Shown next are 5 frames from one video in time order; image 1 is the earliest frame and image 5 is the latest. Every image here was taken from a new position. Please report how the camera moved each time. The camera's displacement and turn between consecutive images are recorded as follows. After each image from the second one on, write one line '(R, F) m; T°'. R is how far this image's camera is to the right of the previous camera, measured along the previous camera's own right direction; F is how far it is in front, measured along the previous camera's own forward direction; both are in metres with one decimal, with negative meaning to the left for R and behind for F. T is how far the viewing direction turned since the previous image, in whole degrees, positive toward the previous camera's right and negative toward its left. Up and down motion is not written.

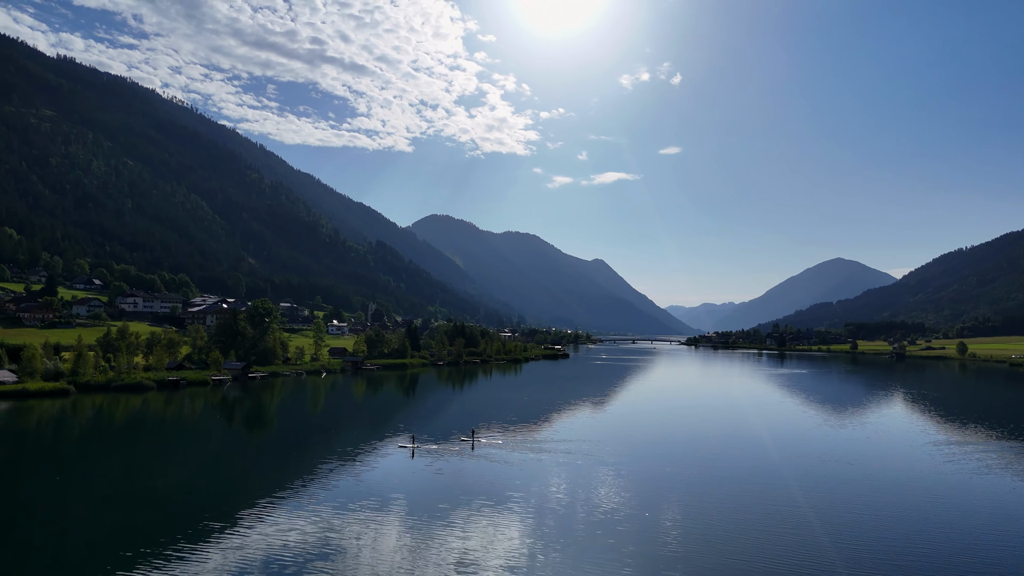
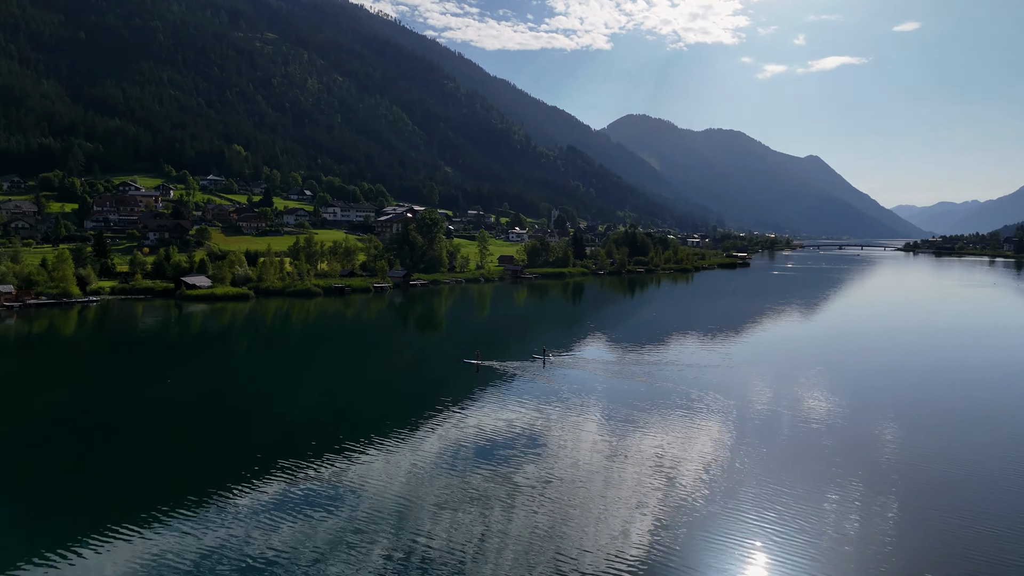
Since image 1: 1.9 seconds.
(+2.2, +1.0) m; -15°
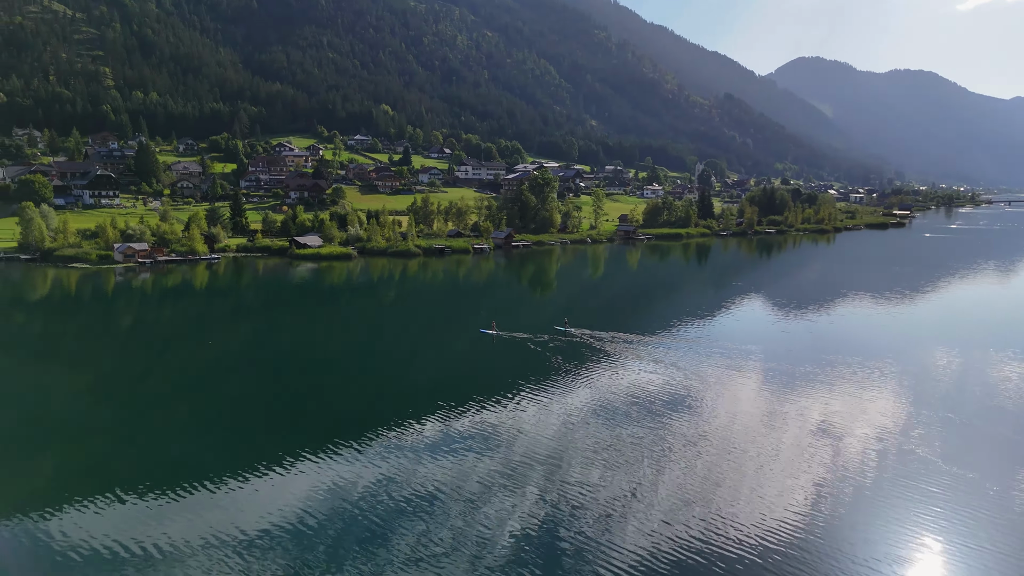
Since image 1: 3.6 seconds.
(+2.5, +0.8) m; -12°
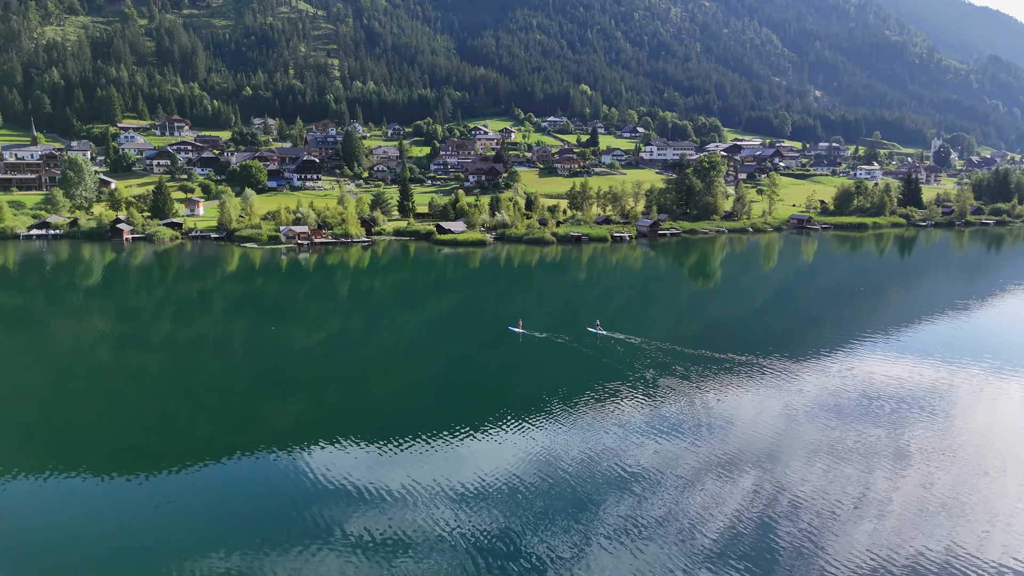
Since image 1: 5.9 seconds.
(+3.6, +1.1) m; -17°
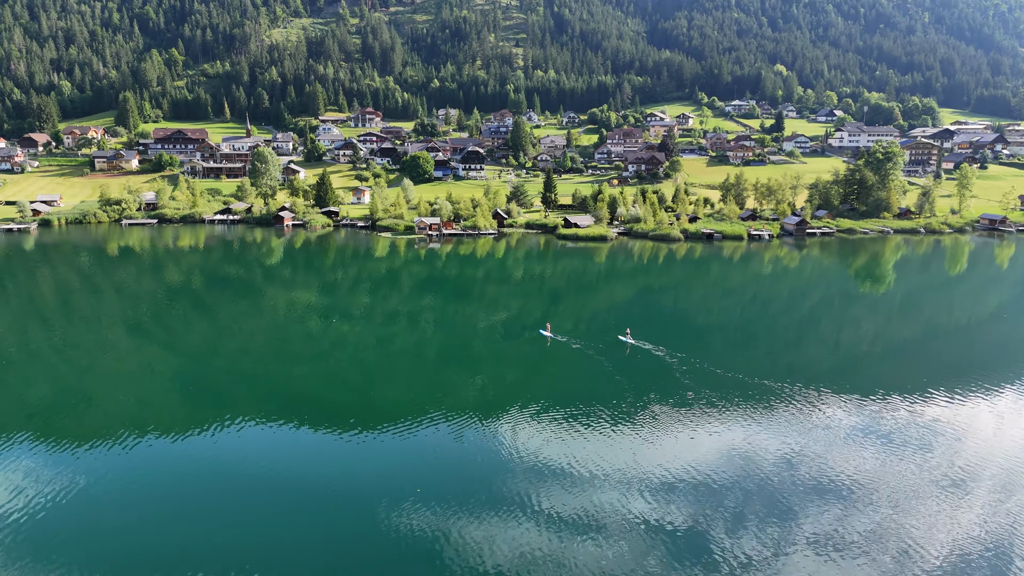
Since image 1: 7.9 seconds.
(+3.3, +0.9) m; -15°
